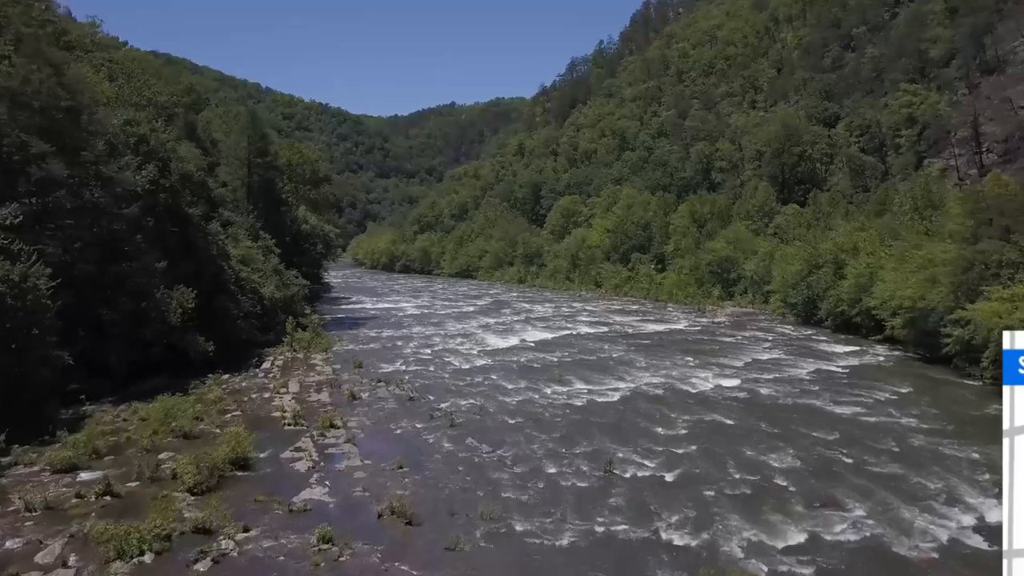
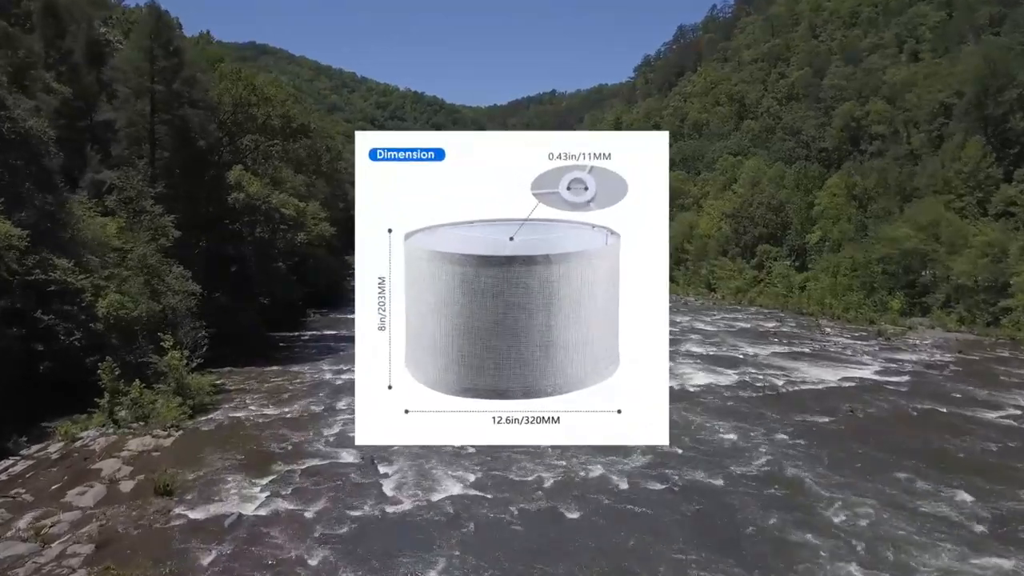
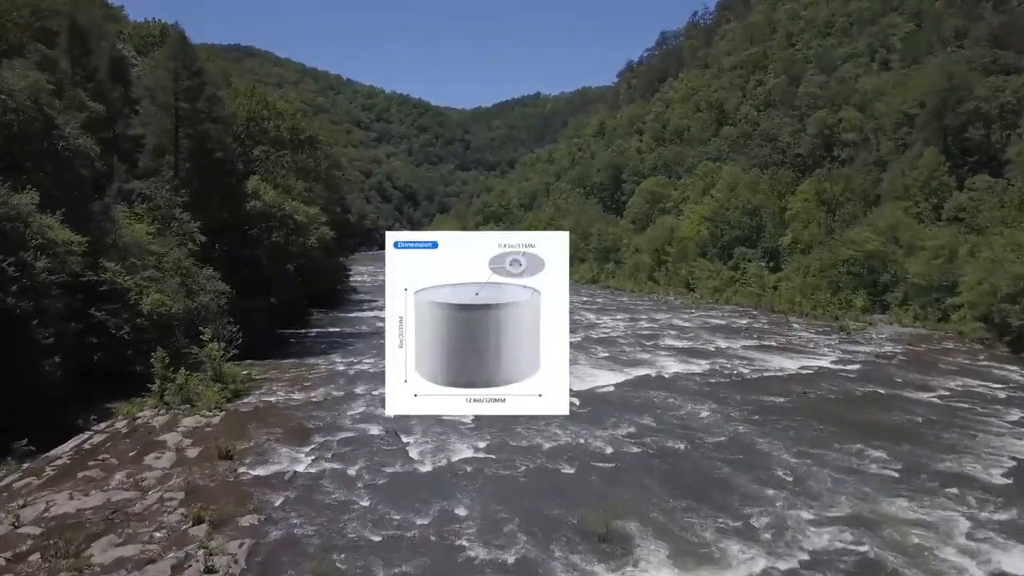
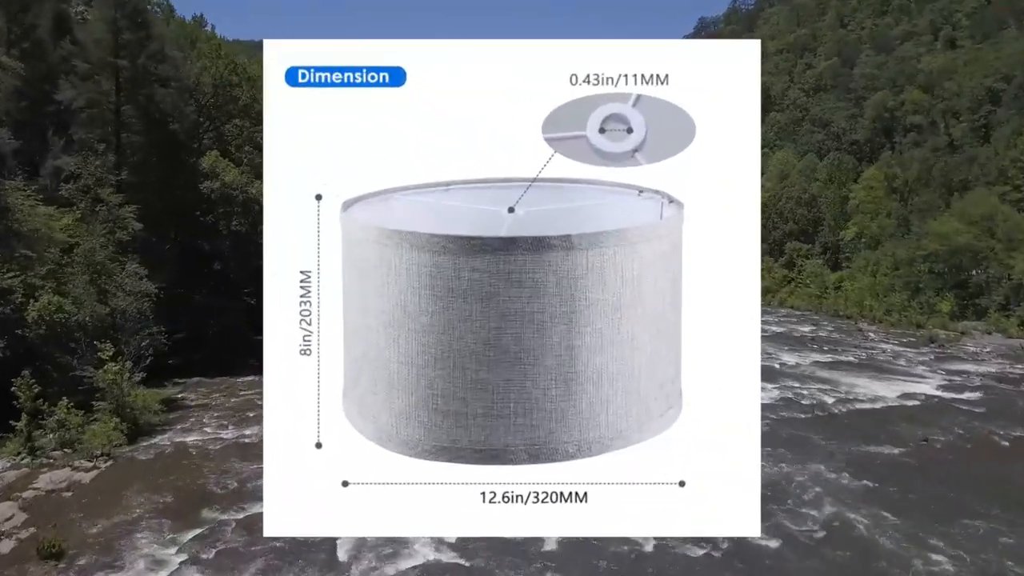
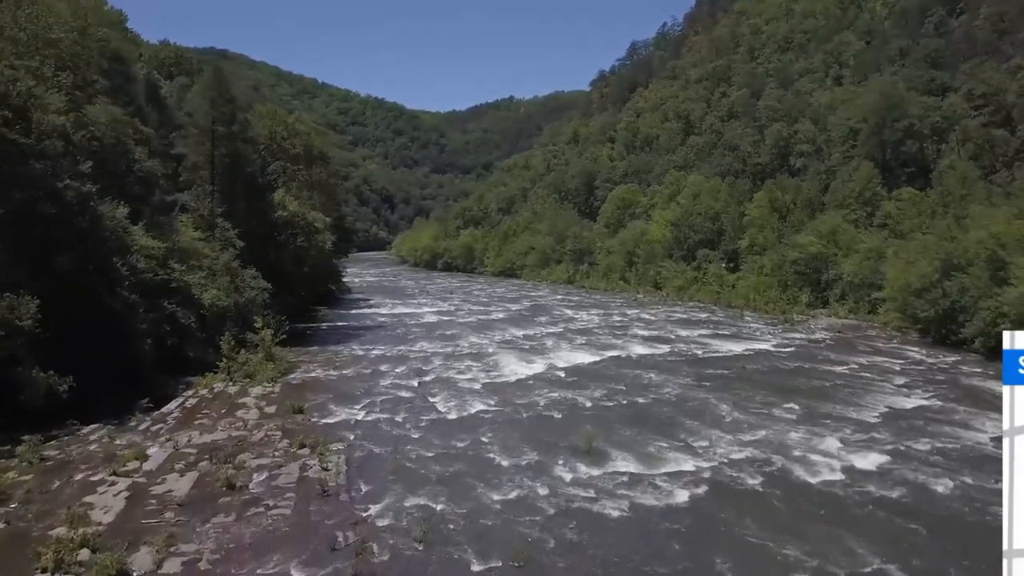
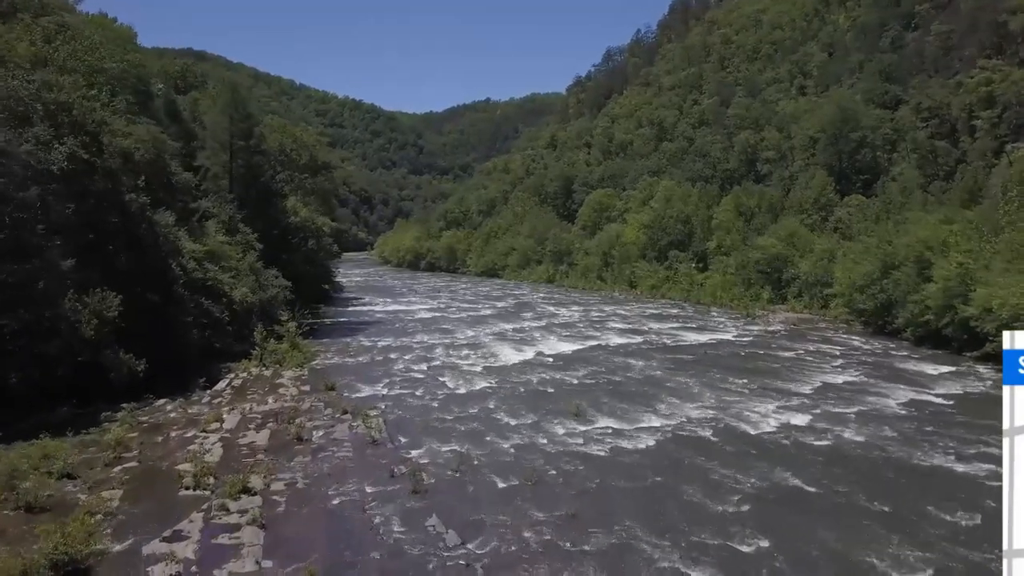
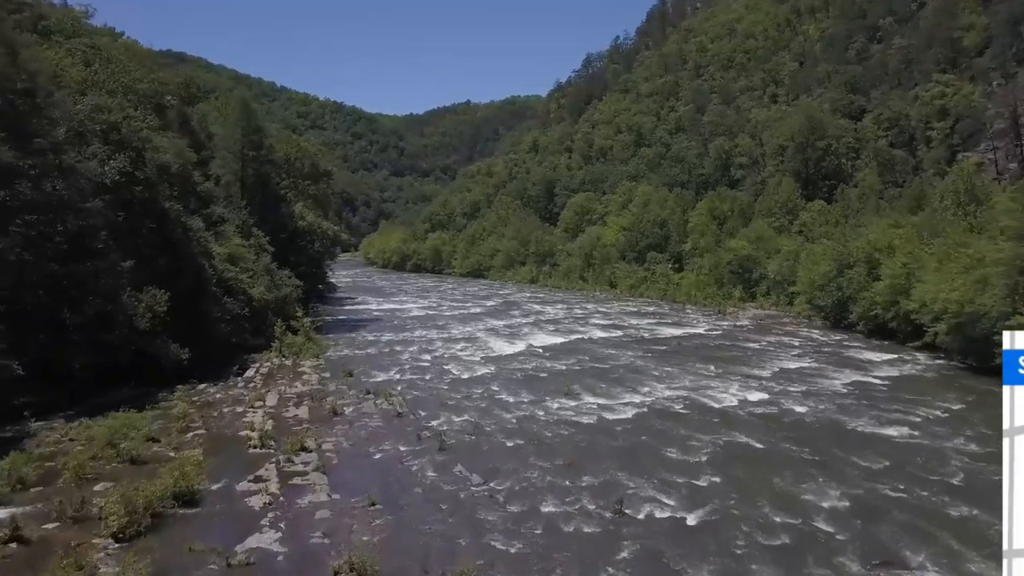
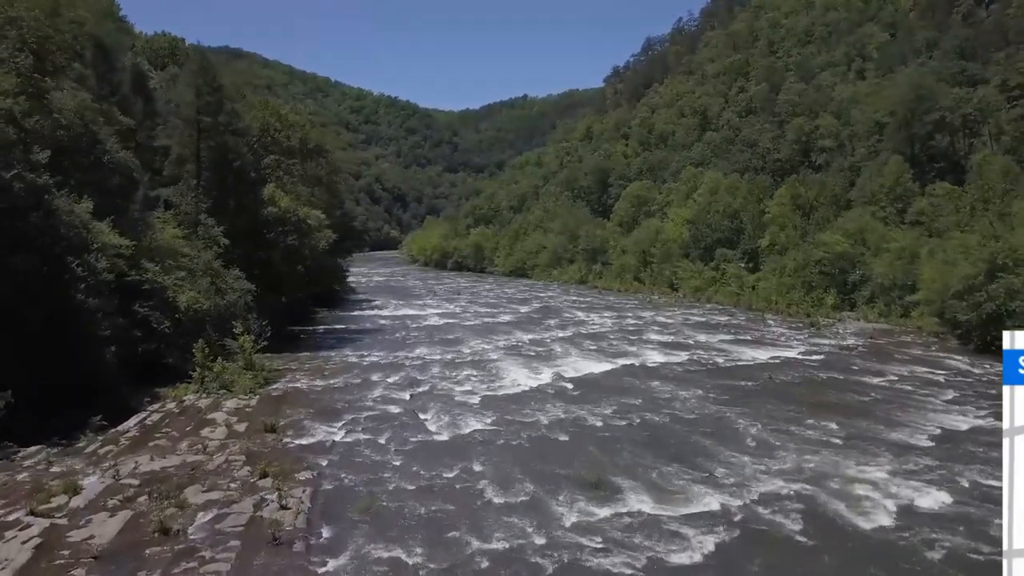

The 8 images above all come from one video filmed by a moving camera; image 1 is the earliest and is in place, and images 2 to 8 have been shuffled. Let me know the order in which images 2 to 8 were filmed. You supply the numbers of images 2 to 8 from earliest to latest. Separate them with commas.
7, 6, 5, 8, 3, 2, 4
